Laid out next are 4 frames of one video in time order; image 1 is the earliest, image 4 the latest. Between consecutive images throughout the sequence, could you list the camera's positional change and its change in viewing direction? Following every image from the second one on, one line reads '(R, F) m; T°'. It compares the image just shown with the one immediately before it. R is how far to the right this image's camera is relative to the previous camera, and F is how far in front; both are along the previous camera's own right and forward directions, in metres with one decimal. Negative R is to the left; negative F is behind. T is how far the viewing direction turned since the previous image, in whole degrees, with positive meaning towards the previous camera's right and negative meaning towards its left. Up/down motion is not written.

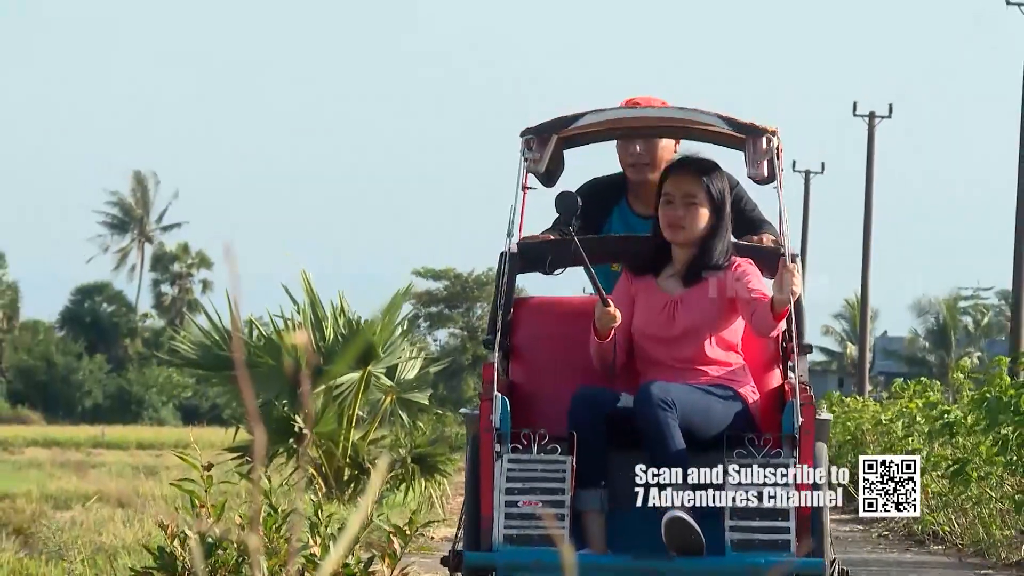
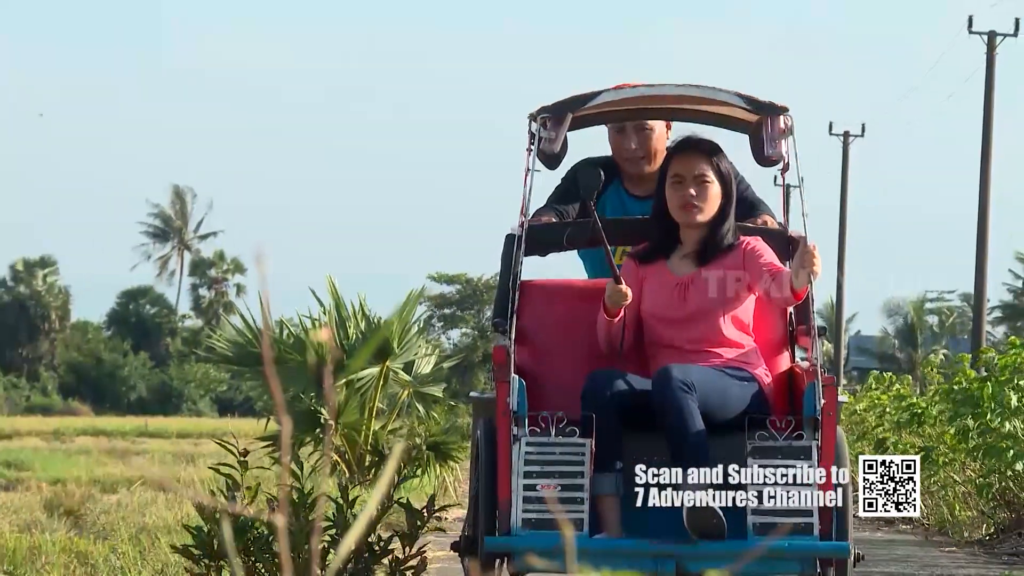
(0.0, -0.5) m; 0°
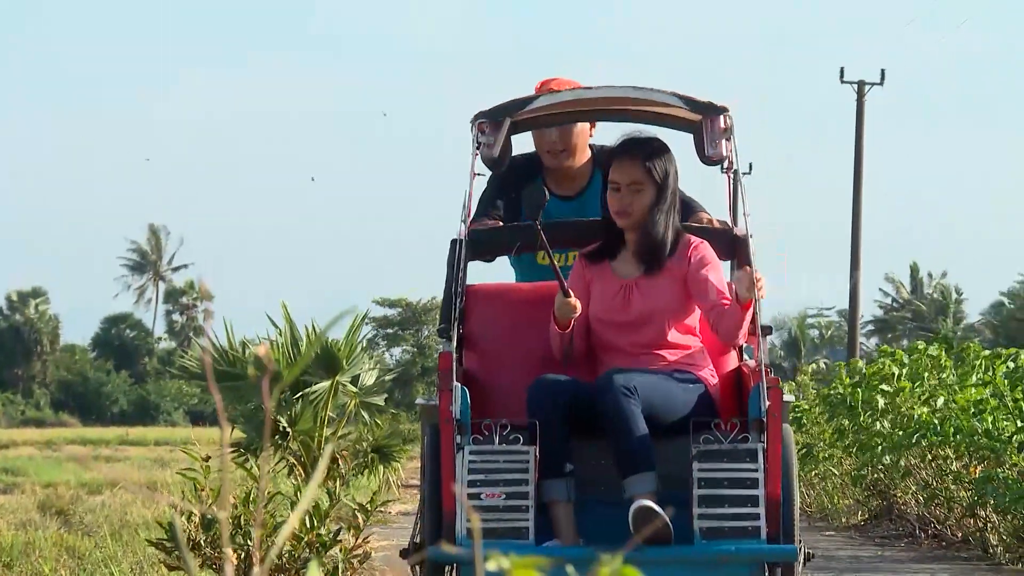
(+0.3, -0.8) m; 0°
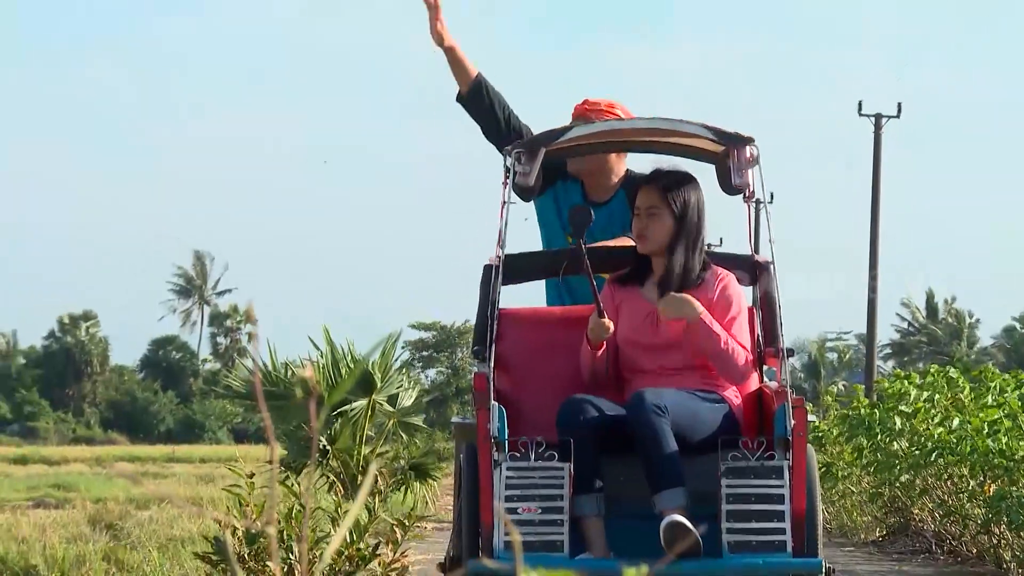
(-0.1, -0.3) m; -1°
